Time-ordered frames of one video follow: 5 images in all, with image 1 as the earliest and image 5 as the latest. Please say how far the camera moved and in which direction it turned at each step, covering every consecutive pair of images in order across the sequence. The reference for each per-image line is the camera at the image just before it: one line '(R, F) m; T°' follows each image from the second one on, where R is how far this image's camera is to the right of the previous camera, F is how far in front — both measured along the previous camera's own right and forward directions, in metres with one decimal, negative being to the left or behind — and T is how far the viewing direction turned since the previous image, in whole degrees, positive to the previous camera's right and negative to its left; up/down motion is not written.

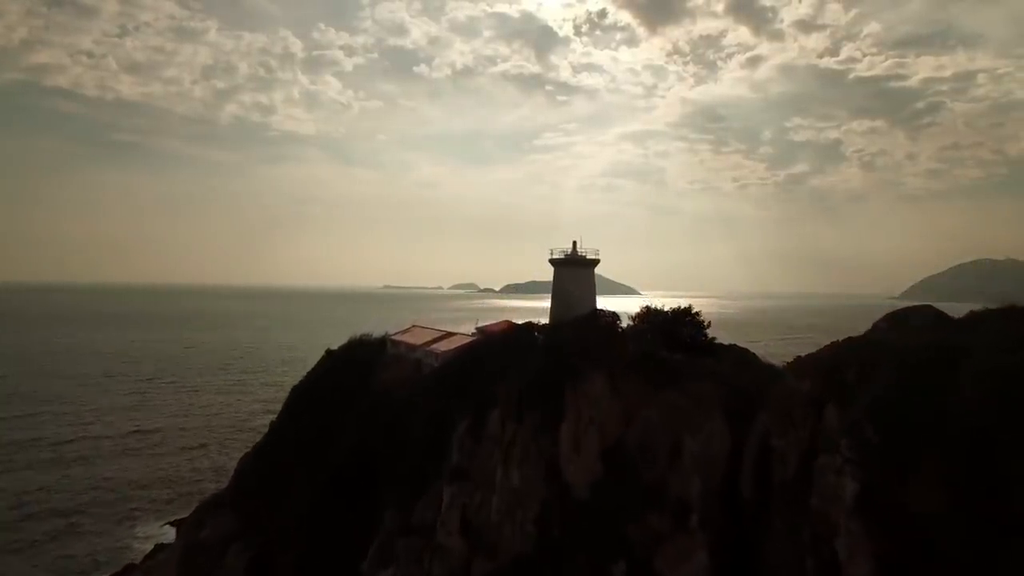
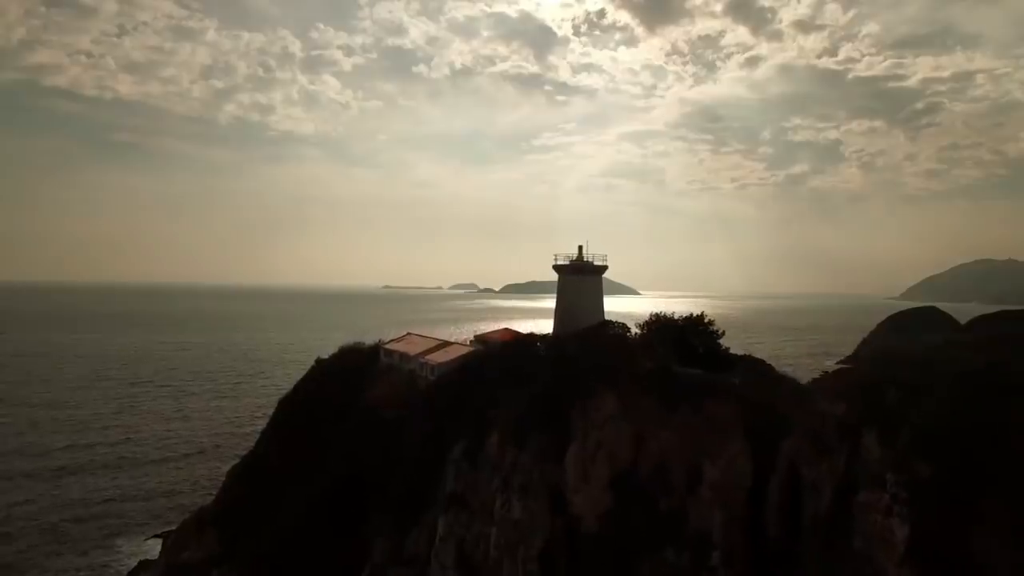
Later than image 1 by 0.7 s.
(-0.2, +0.8) m; 0°
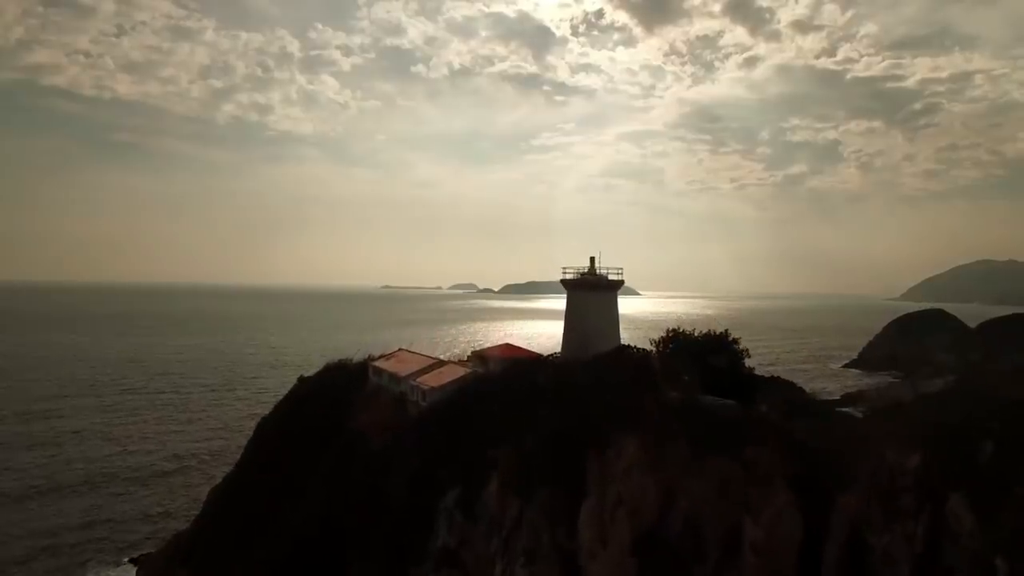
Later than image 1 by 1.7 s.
(-0.7, +0.2) m; 0°
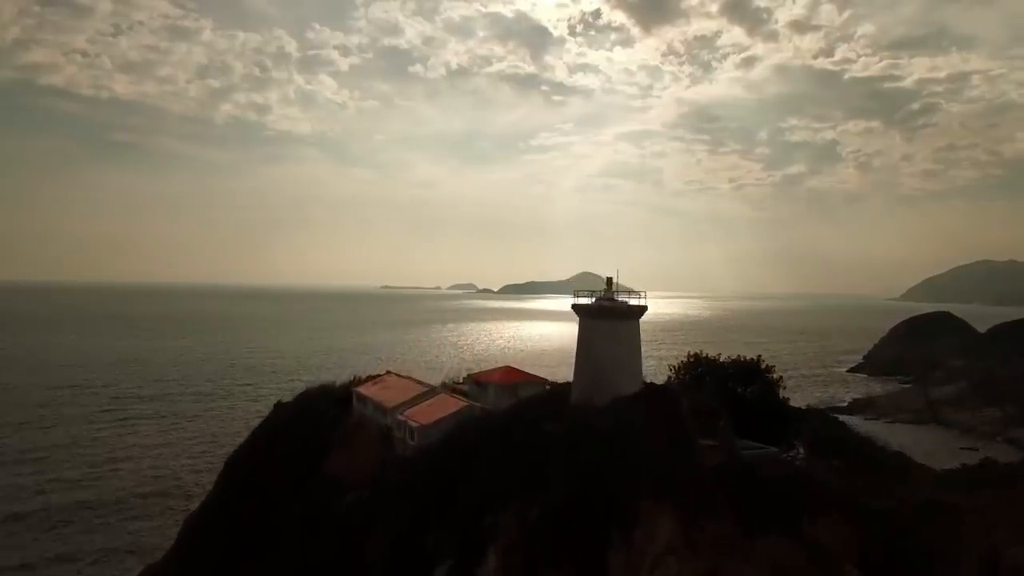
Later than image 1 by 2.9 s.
(-0.9, +0.3) m; 0°
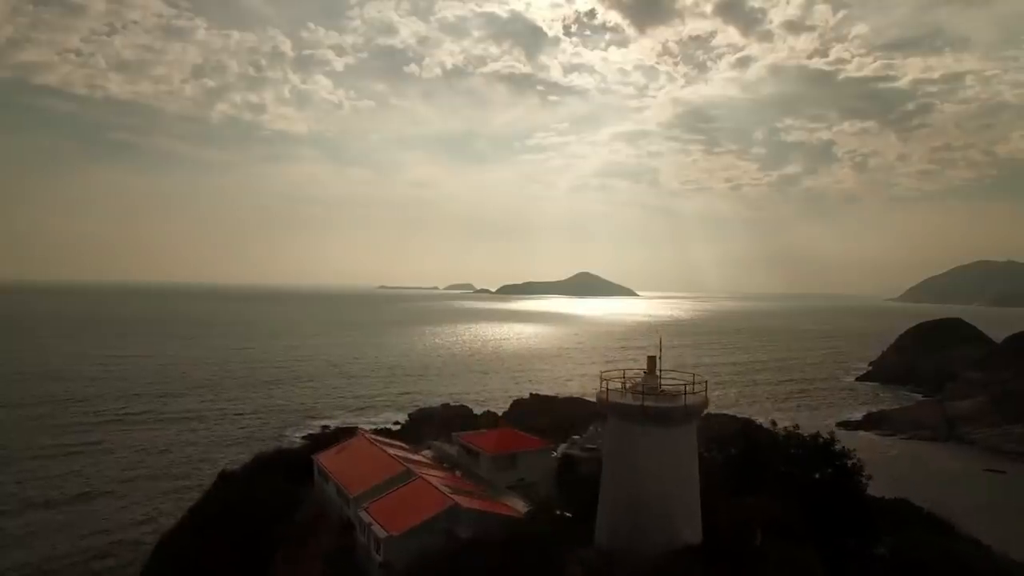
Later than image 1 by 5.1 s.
(-1.0, +1.4) m; 0°
